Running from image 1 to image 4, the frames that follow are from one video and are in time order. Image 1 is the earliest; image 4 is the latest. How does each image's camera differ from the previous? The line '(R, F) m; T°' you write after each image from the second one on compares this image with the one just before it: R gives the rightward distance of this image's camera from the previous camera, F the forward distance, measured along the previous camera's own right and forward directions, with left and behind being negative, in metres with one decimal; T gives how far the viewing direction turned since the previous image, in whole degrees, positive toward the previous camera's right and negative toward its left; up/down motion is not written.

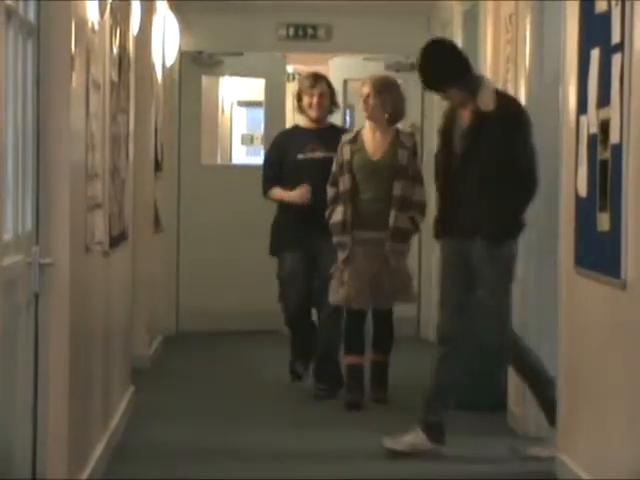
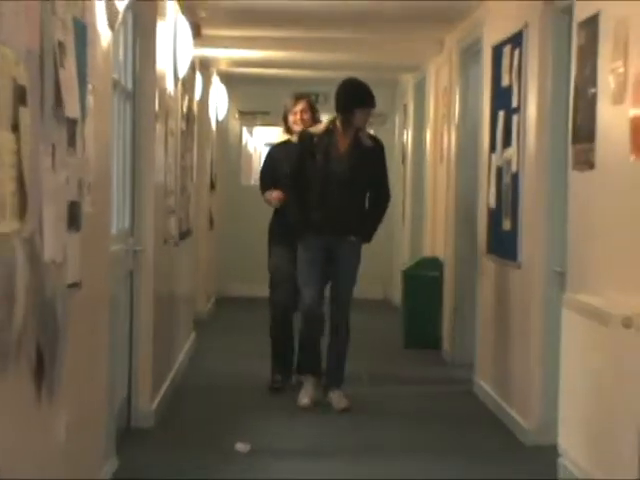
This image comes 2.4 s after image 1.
(+0.2, -1.3) m; -2°
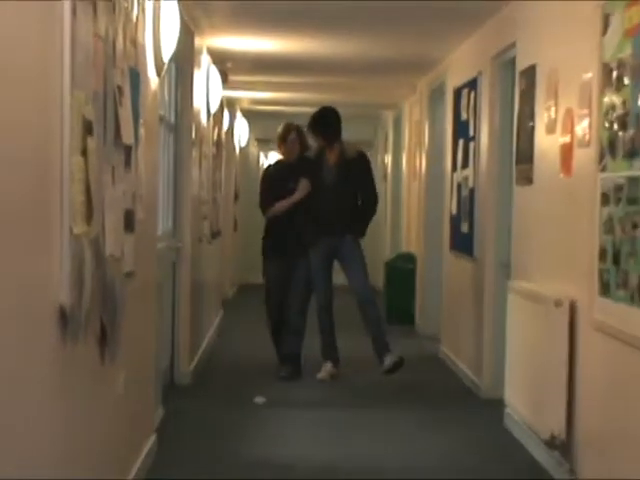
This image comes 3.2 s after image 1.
(+0.1, -1.1) m; -1°
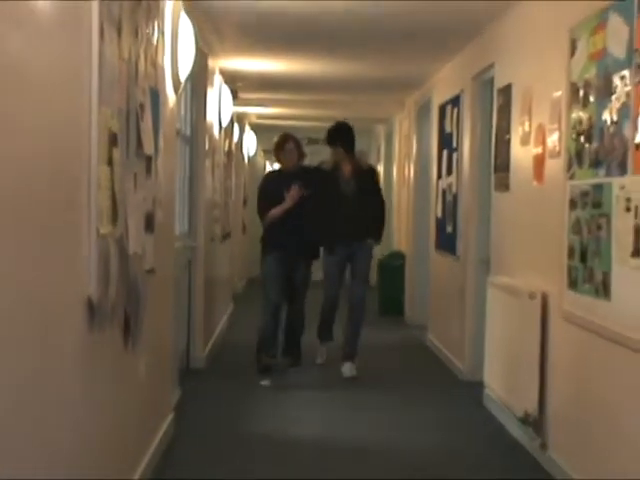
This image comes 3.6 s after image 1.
(0.0, -0.6) m; 0°
